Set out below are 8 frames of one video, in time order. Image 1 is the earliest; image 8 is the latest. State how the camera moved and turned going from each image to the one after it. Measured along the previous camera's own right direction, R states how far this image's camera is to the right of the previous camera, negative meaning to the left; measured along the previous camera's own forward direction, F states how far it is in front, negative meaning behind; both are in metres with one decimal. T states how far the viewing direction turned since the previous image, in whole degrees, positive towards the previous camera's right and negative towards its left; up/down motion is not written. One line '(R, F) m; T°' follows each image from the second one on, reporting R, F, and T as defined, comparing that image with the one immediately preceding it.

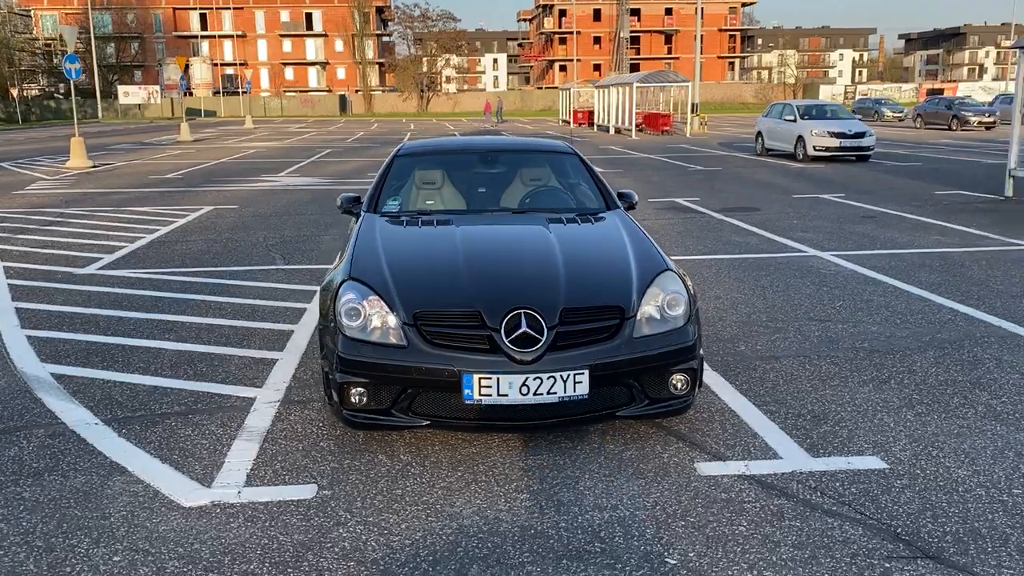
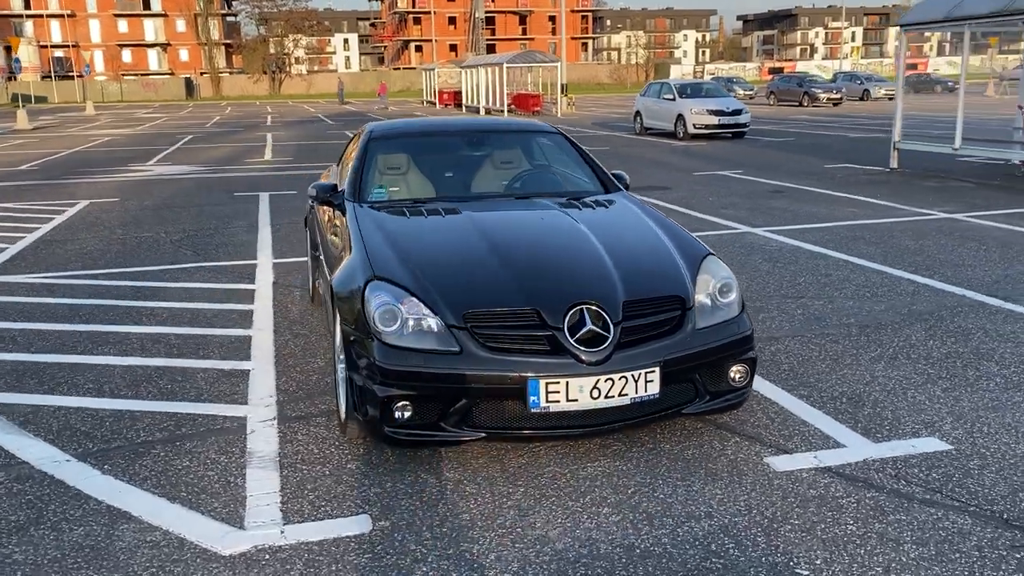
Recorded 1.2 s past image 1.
(-0.8, +0.4) m; +9°
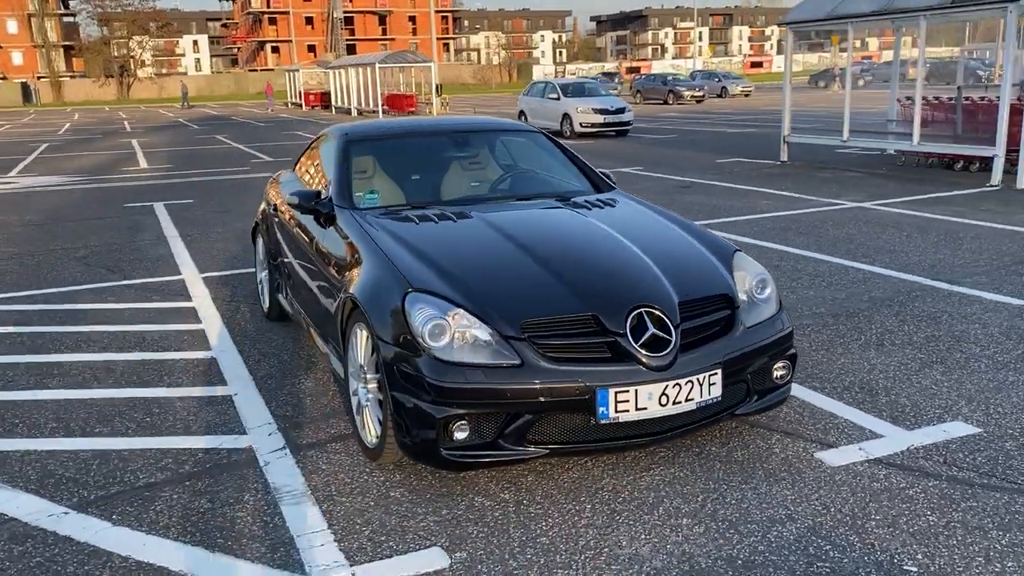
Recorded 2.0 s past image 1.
(-0.7, +0.3) m; +8°
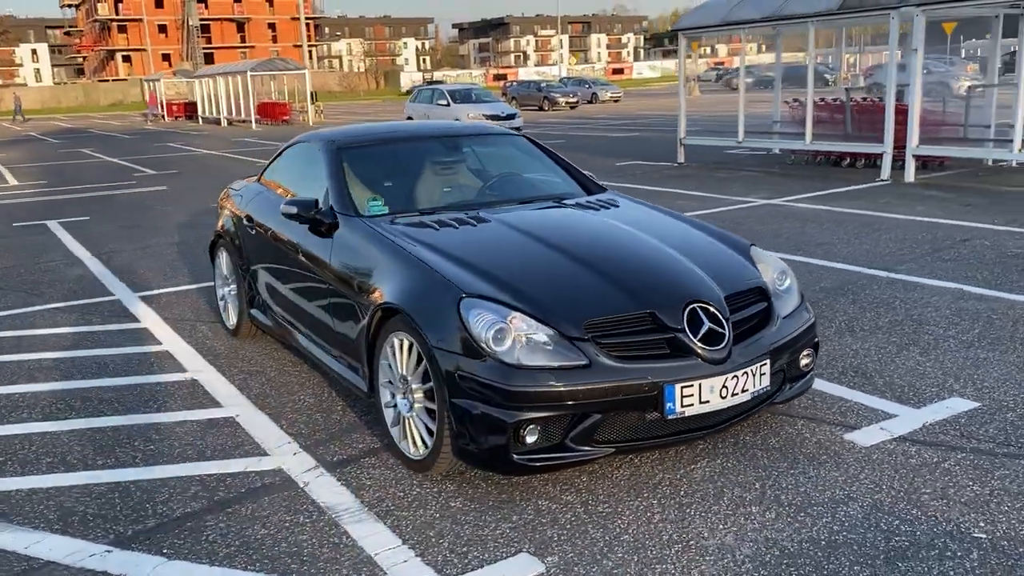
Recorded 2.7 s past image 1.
(-0.7, +0.1) m; +8°
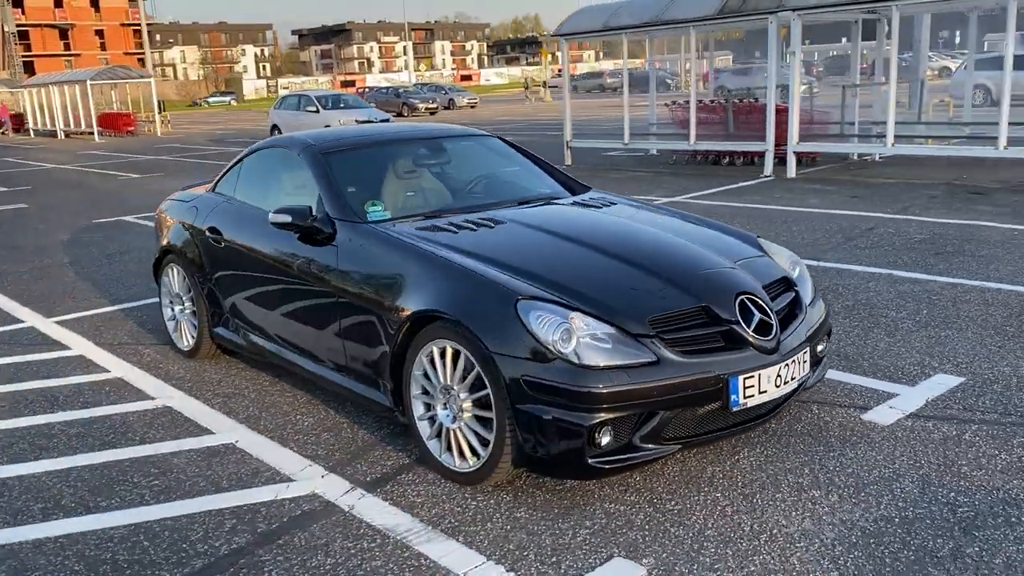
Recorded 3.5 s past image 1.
(-0.8, +0.2) m; +9°
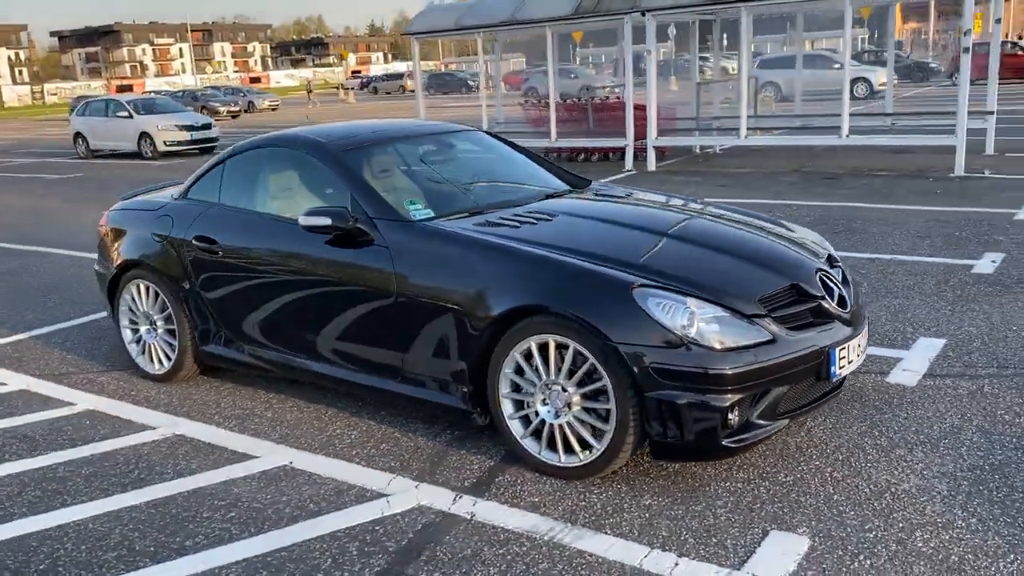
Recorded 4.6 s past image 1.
(-1.2, +0.2) m; +13°
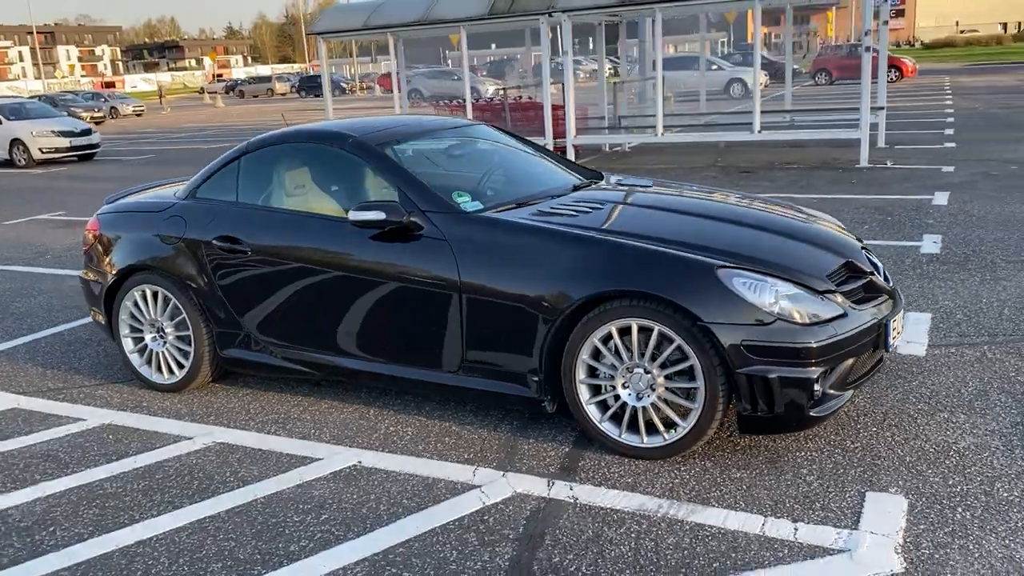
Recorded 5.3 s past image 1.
(-0.8, 0.0) m; +8°
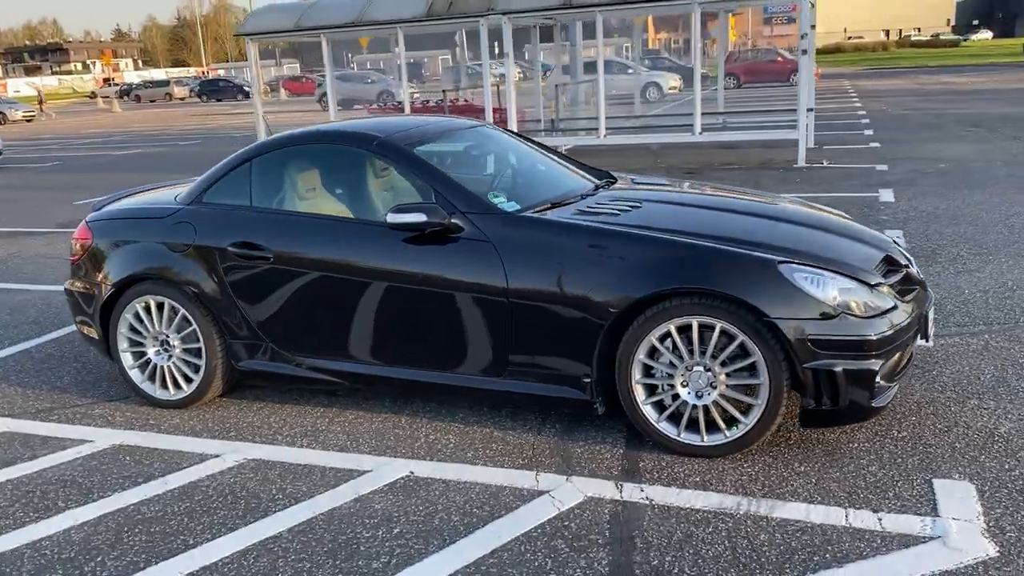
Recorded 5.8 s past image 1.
(-0.6, +0.1) m; +6°
